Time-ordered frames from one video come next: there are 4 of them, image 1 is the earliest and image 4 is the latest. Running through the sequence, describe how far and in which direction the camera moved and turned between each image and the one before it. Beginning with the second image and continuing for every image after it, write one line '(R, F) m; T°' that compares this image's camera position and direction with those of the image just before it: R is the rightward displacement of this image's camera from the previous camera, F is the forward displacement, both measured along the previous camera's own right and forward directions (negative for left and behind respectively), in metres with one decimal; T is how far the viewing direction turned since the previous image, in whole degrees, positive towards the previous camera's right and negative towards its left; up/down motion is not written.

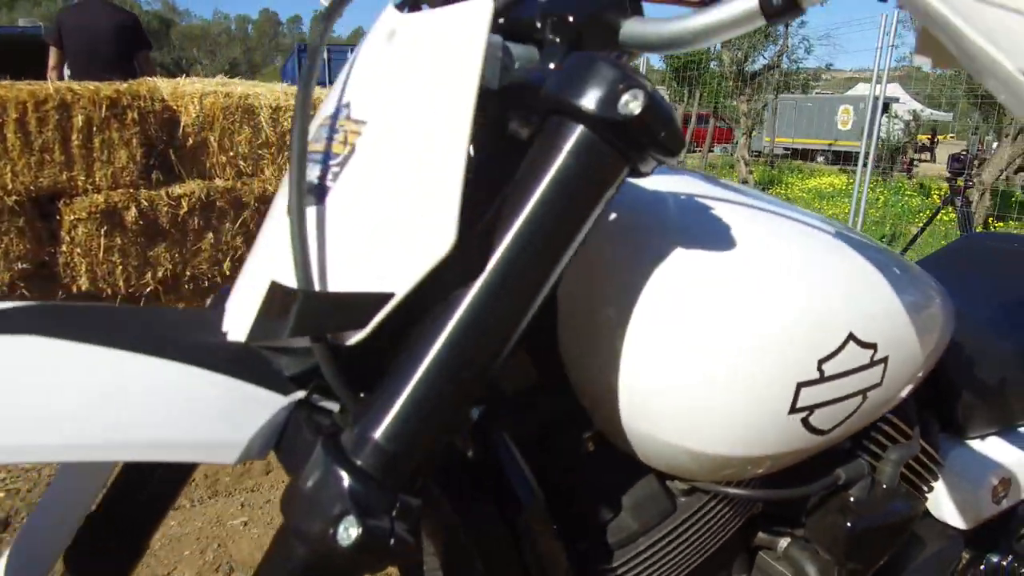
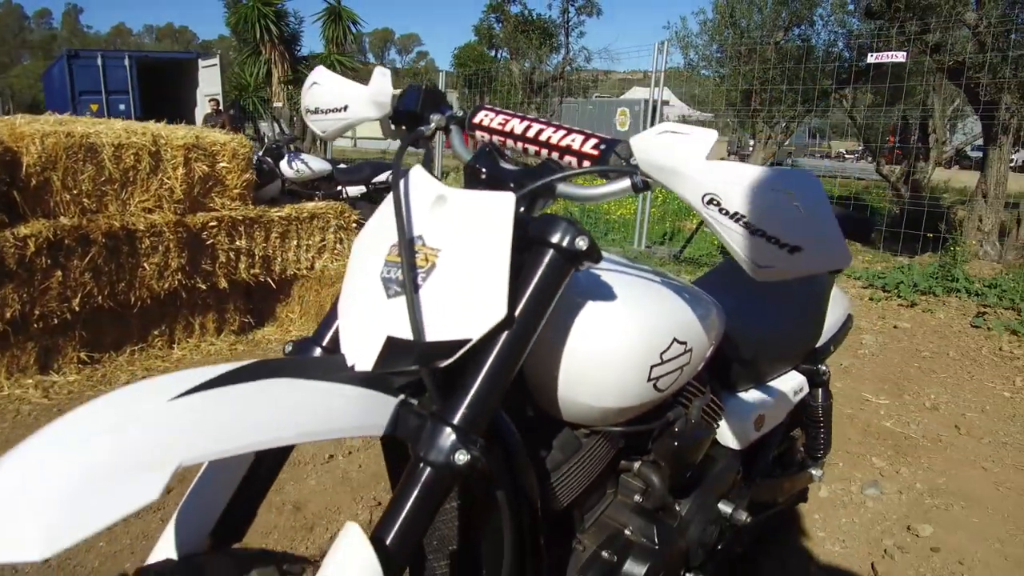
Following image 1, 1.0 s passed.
(-0.3, -0.5) m; +15°
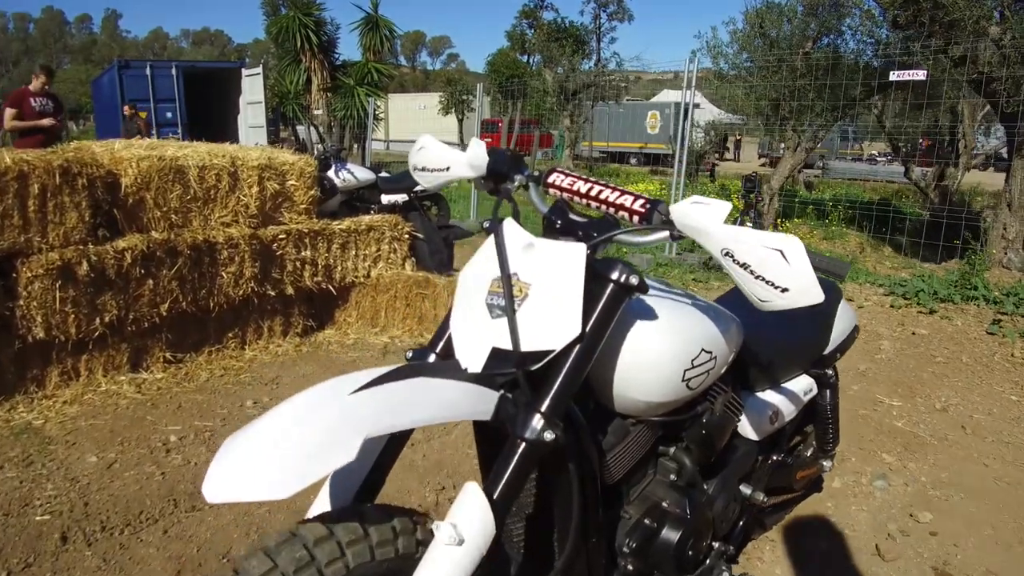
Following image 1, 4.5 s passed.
(-0.1, -0.4) m; -2°
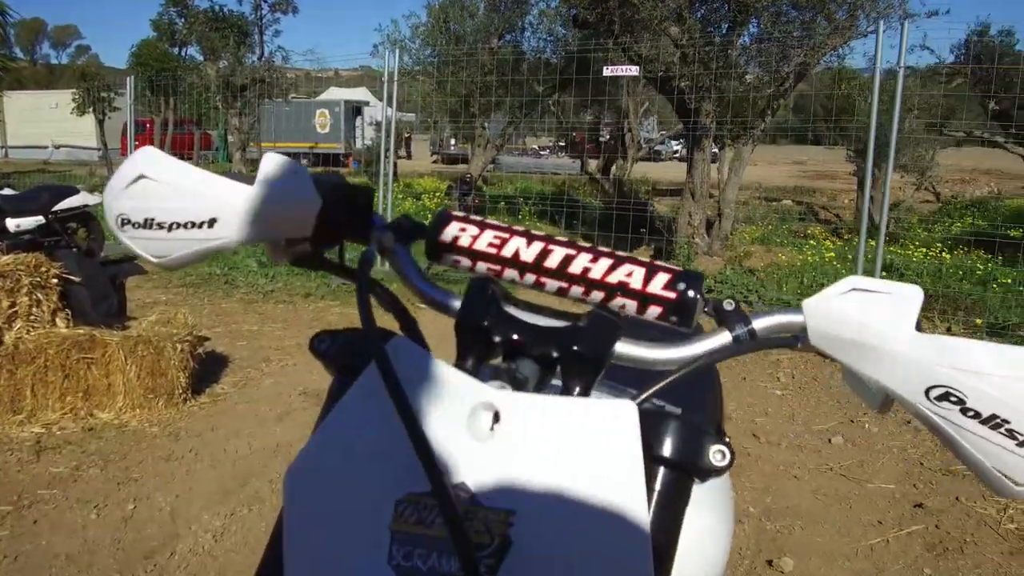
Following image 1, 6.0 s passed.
(-0.2, +1.0) m; +23°
